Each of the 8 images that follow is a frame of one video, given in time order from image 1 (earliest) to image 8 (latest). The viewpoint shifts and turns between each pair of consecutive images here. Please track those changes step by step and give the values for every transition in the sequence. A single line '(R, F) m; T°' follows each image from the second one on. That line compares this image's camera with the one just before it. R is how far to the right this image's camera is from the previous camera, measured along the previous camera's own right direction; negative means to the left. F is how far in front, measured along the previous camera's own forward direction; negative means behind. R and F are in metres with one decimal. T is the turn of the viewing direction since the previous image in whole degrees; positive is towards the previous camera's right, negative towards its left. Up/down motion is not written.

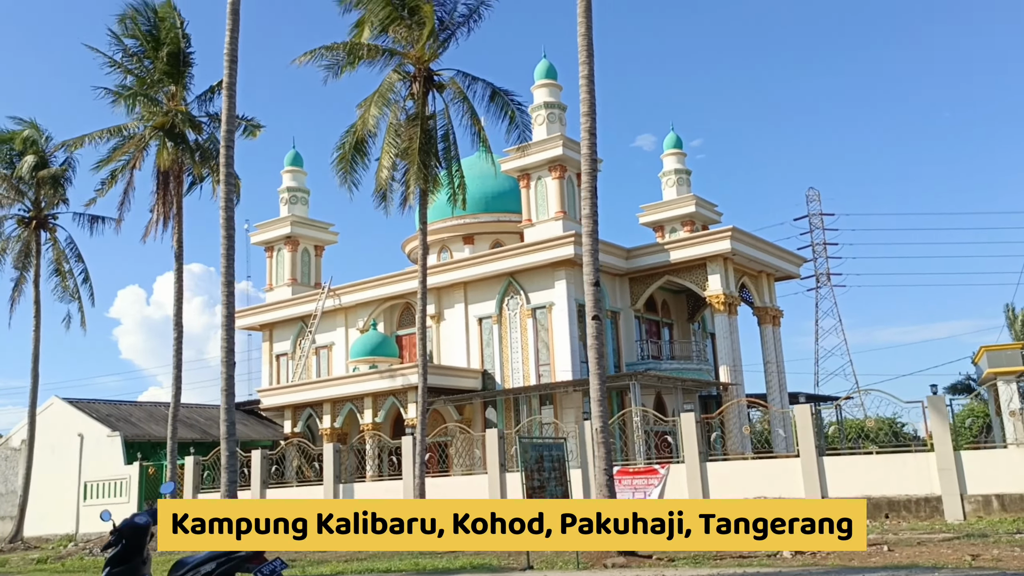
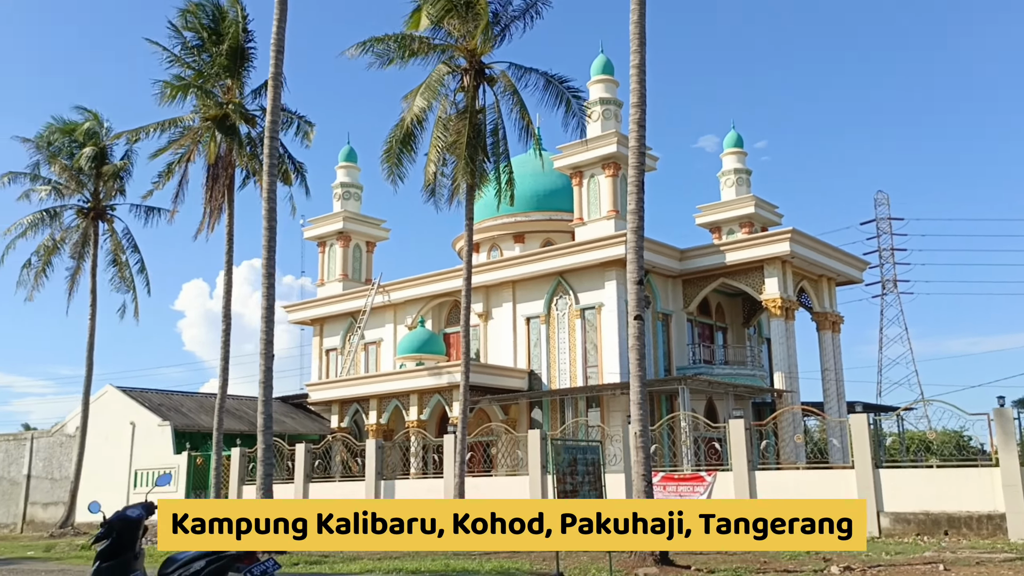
(+0.2, +0.4) m; -4°
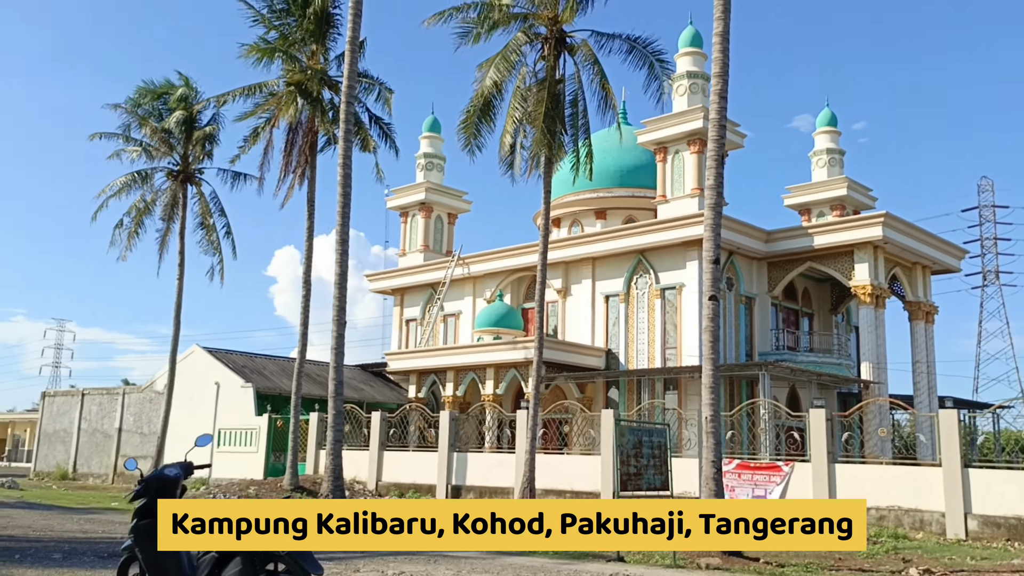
(+0.1, +0.2) m; -6°
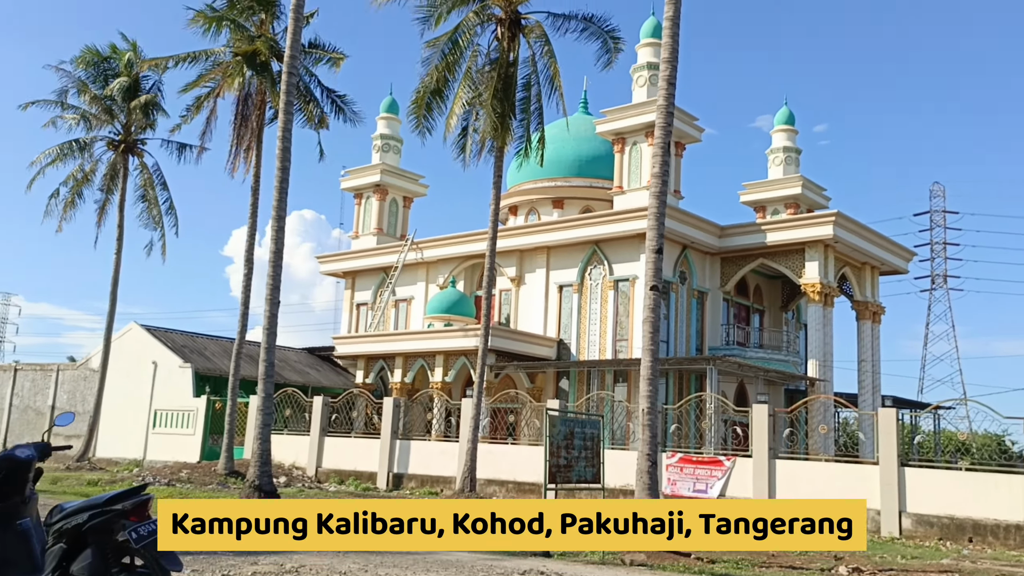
(+0.3, +0.3) m; +3°
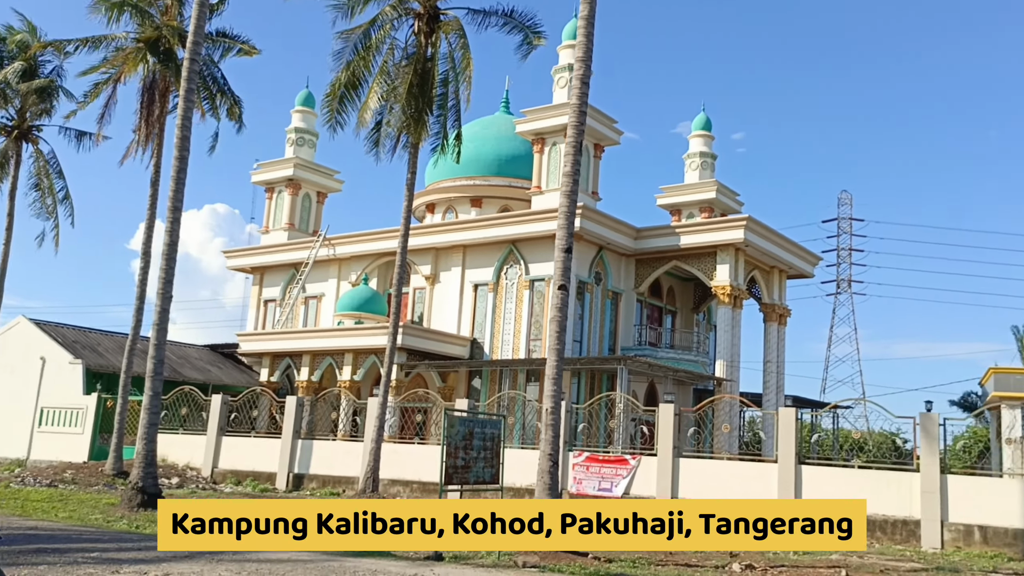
(+0.2, +0.2) m; +5°
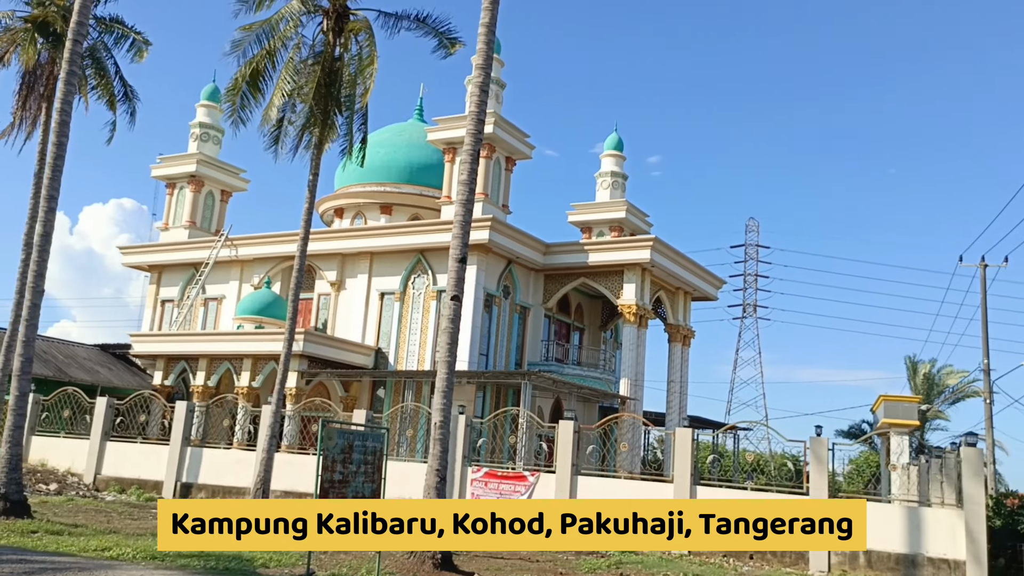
(+0.3, +0.3) m; +6°
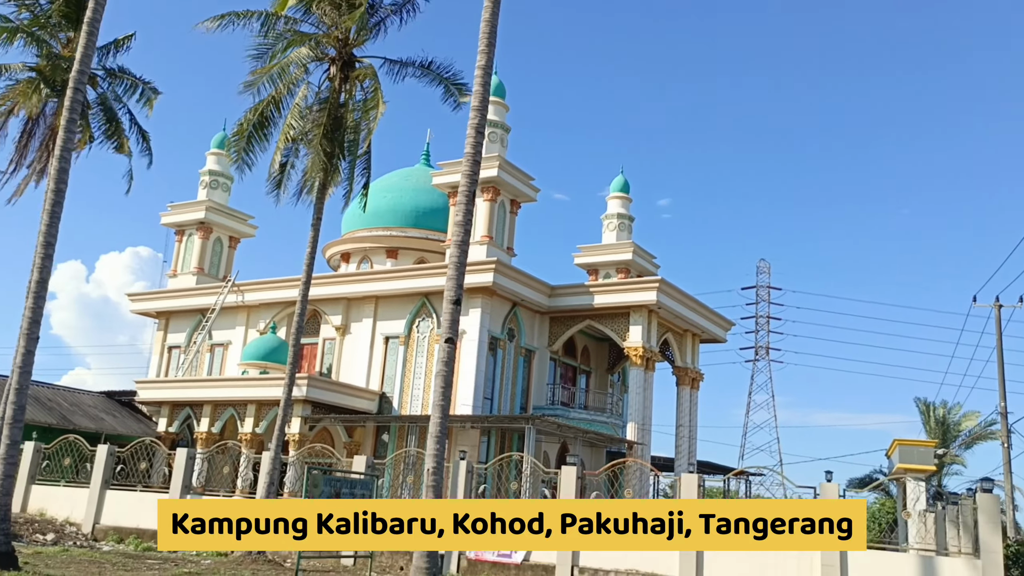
(+0.2, +0.1) m; -1°
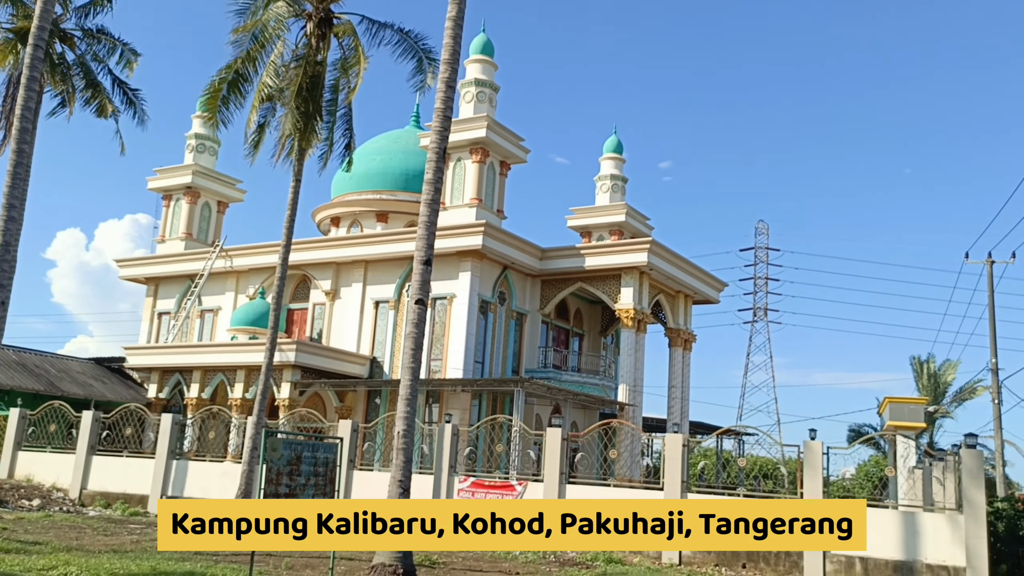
(+0.3, +0.2) m; 0°
